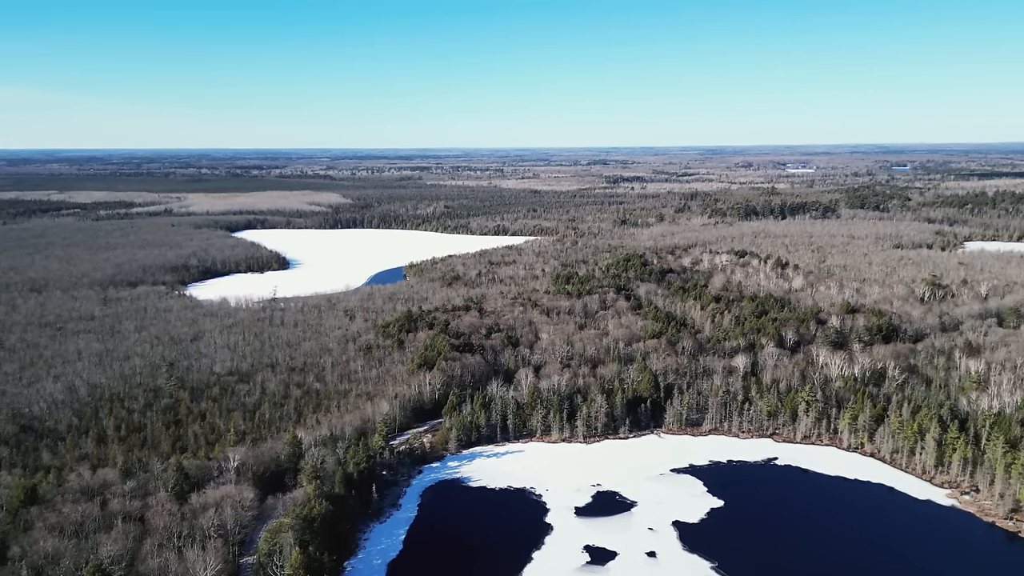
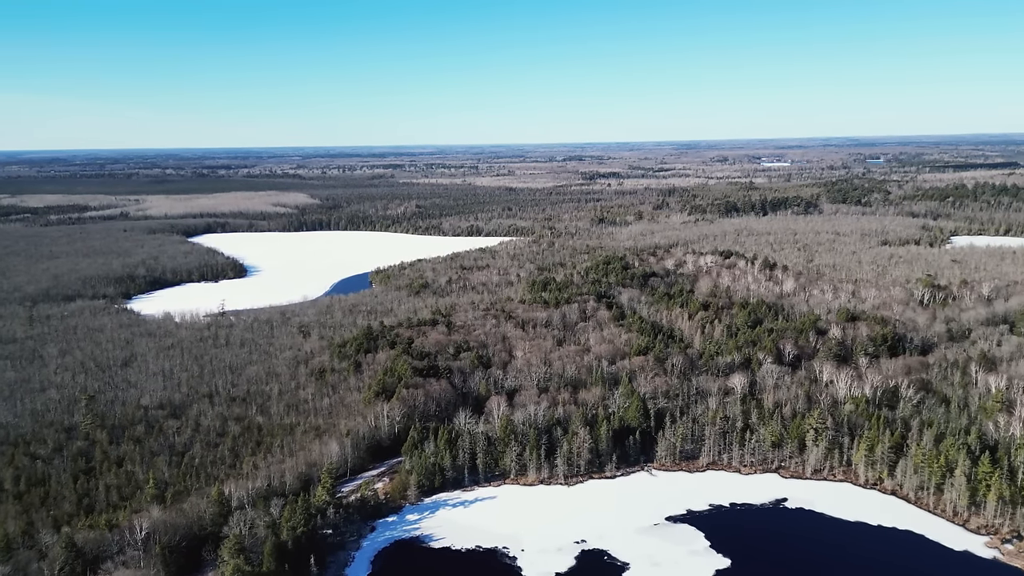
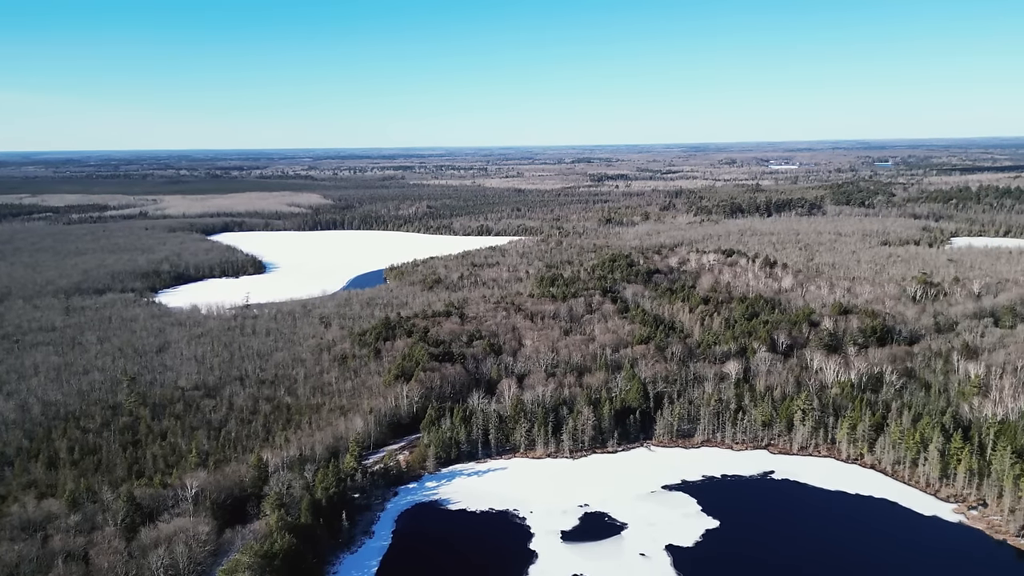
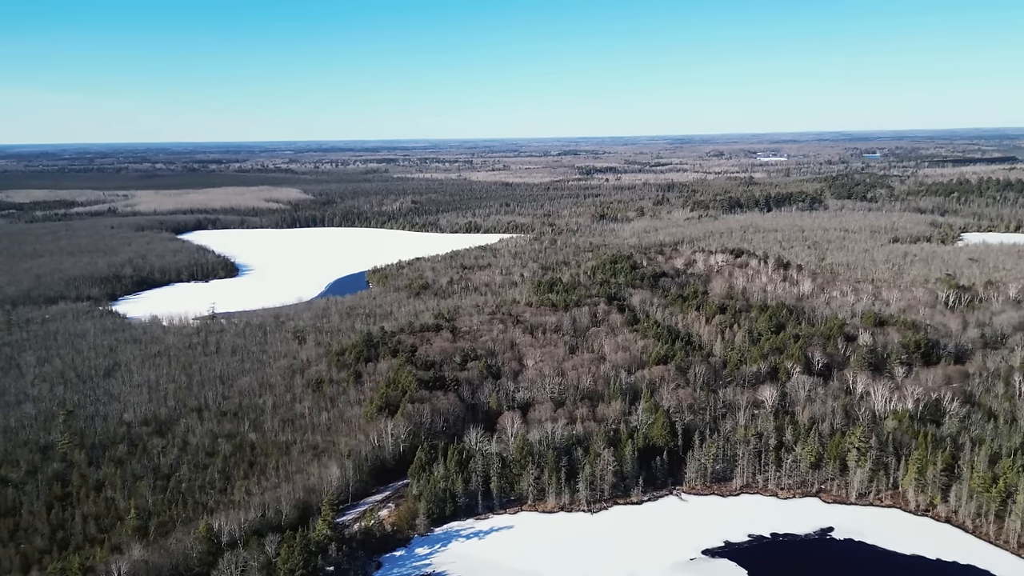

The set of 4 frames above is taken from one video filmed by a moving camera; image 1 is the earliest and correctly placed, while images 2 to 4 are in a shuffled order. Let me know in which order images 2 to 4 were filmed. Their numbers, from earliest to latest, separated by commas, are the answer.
3, 2, 4
